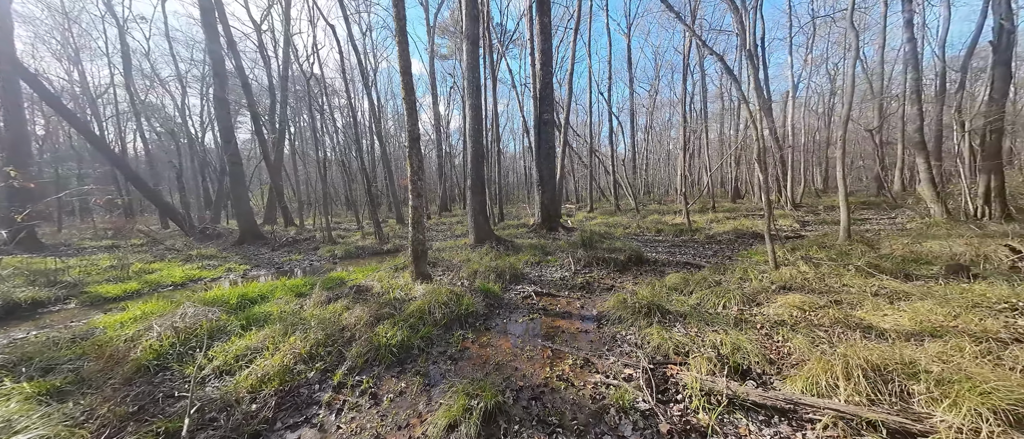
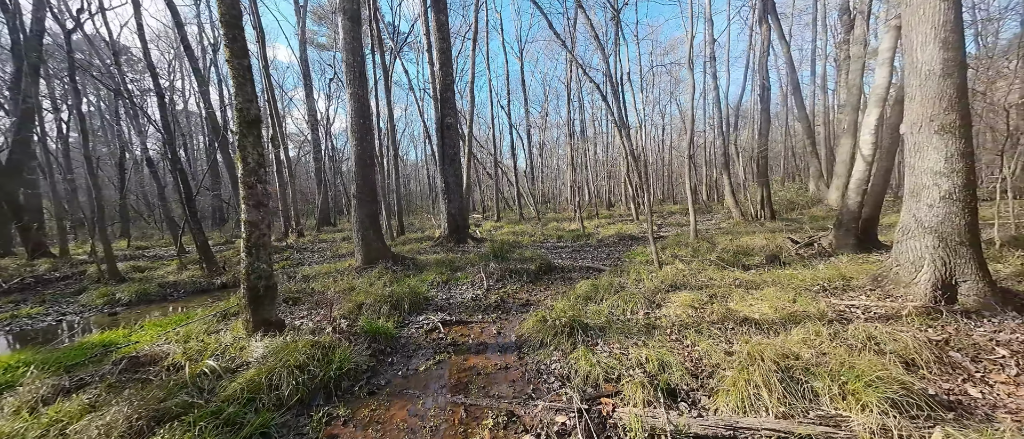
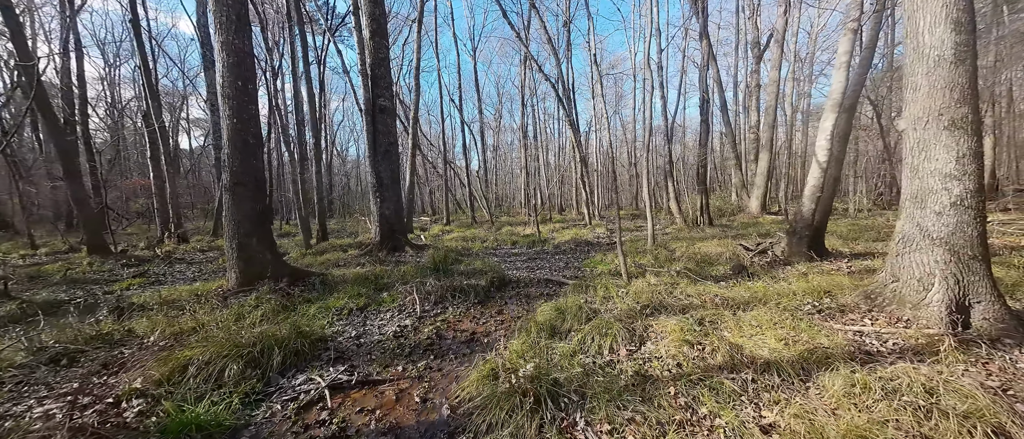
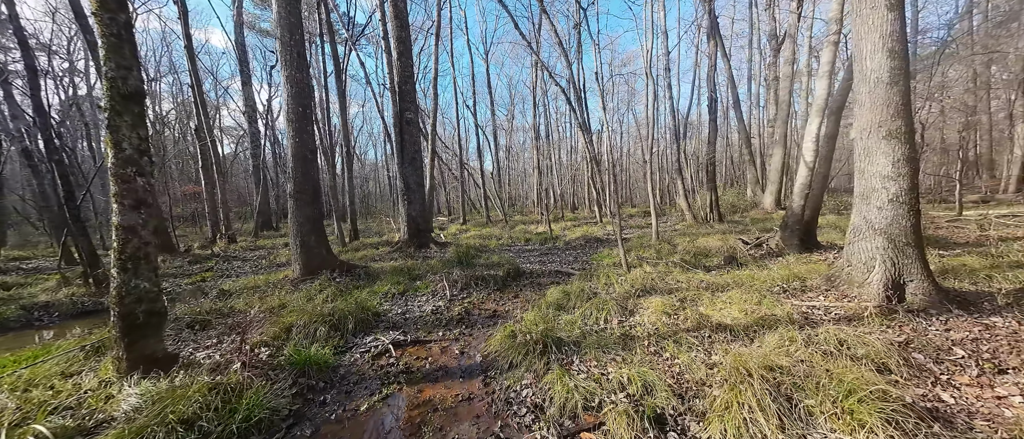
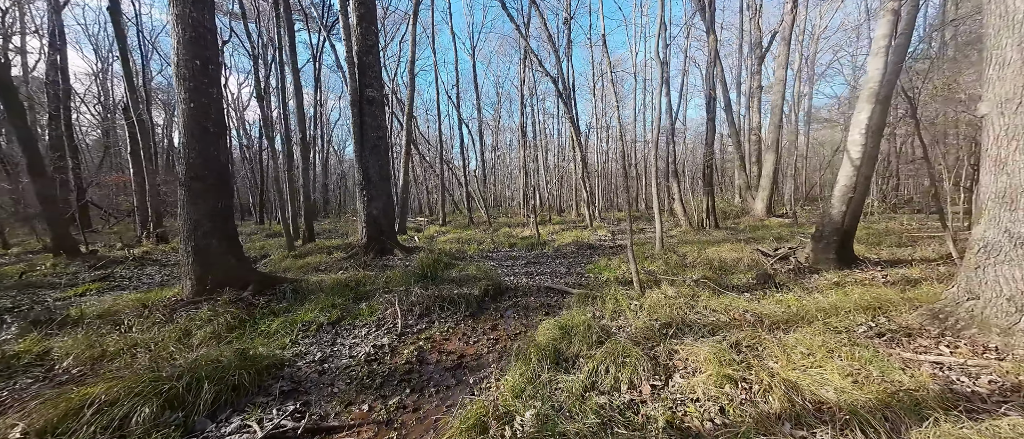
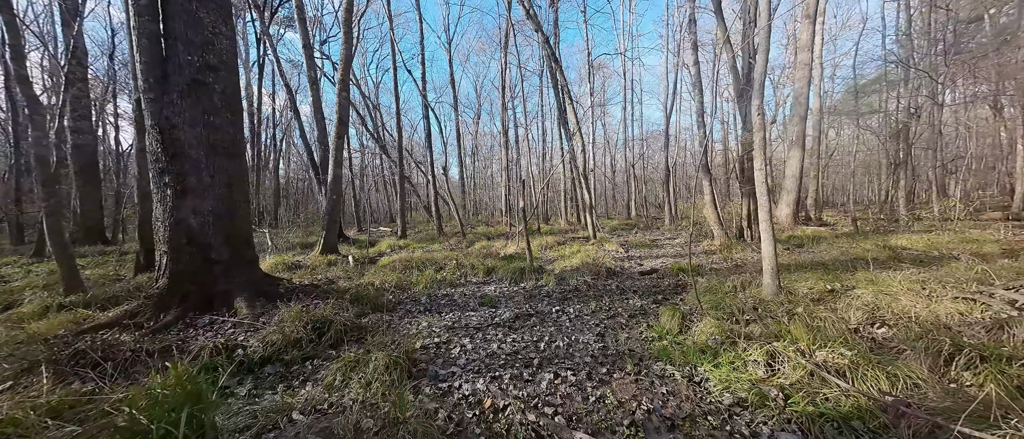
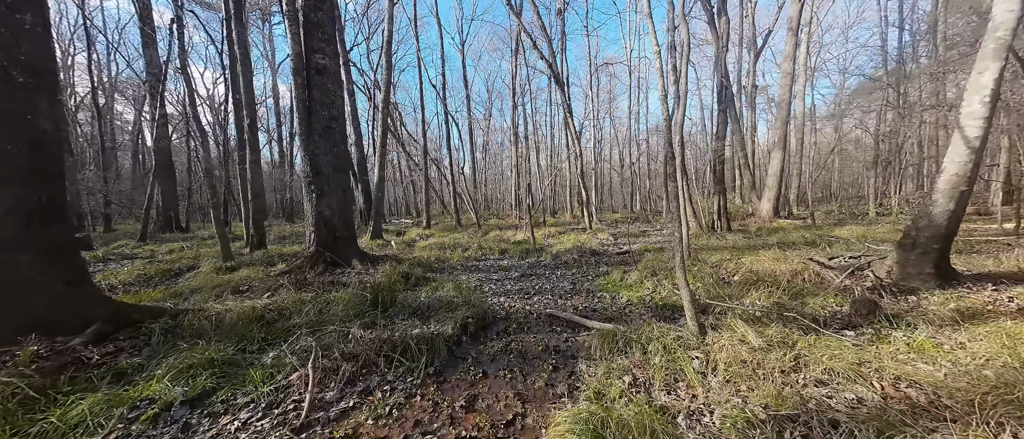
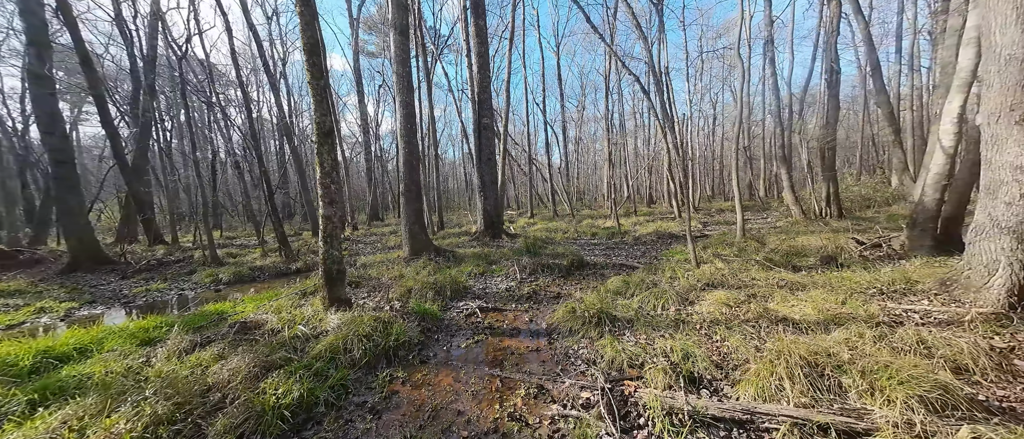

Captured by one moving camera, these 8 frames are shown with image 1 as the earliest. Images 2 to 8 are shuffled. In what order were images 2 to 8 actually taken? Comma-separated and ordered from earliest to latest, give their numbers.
8, 2, 4, 3, 5, 7, 6
